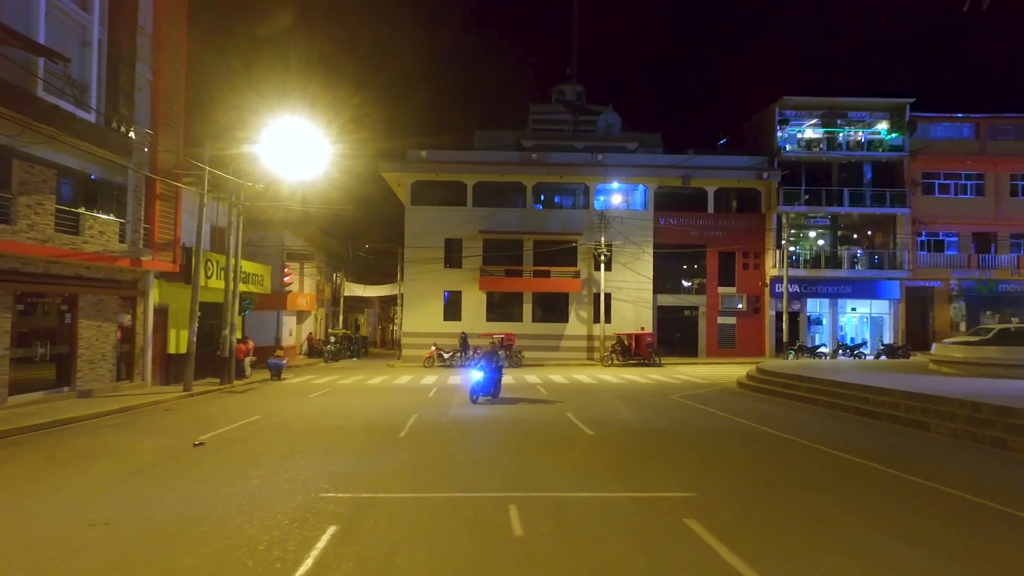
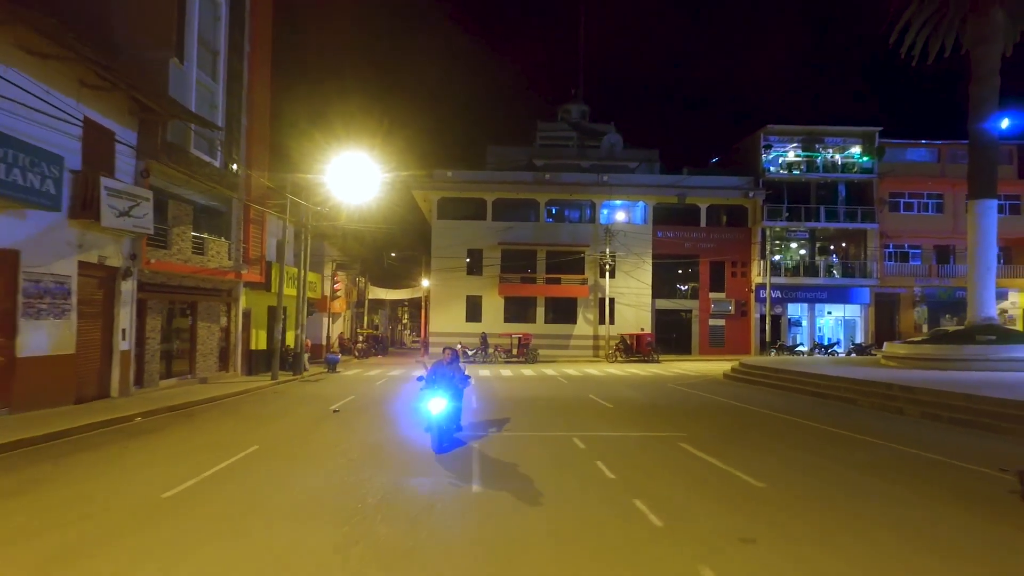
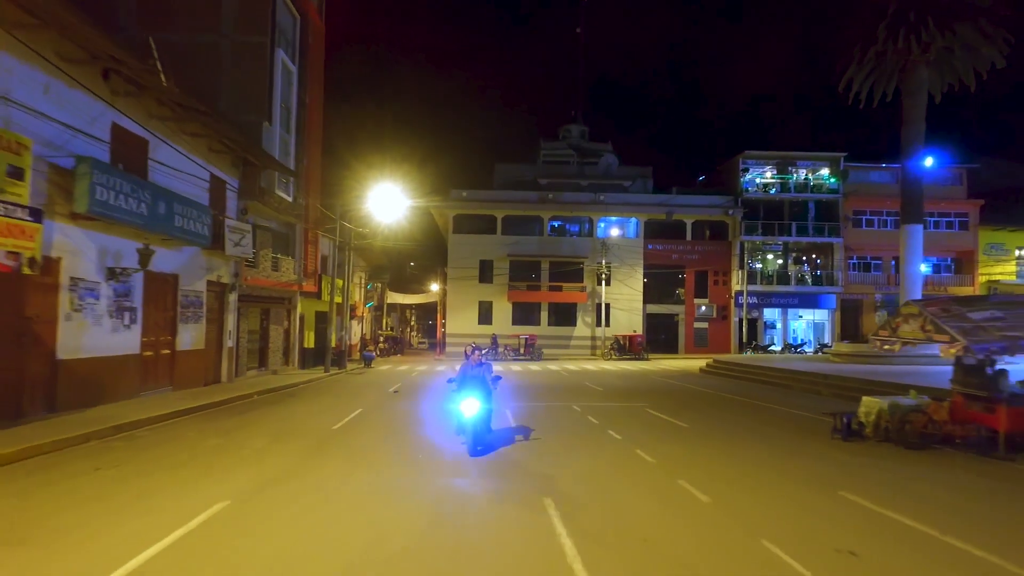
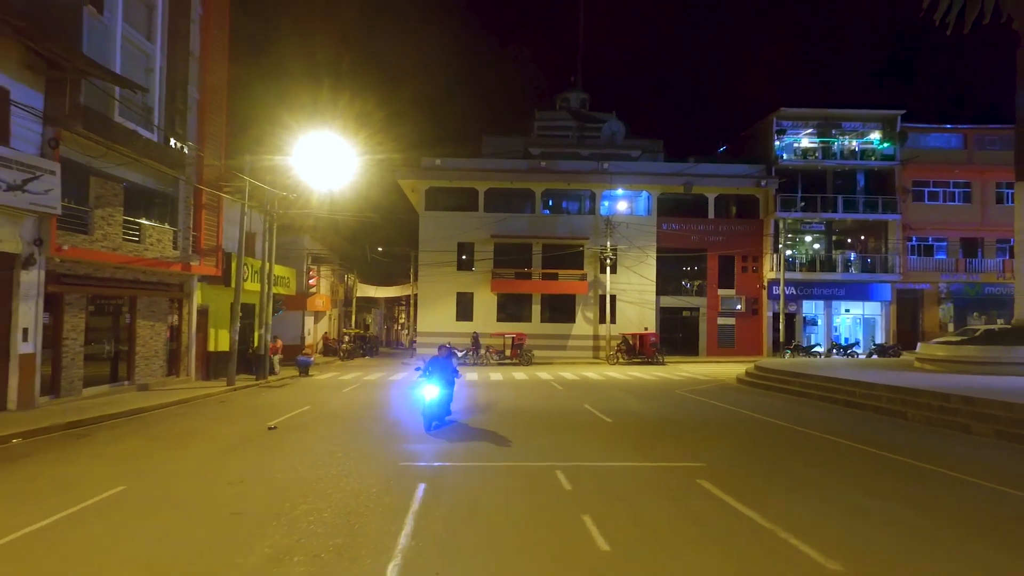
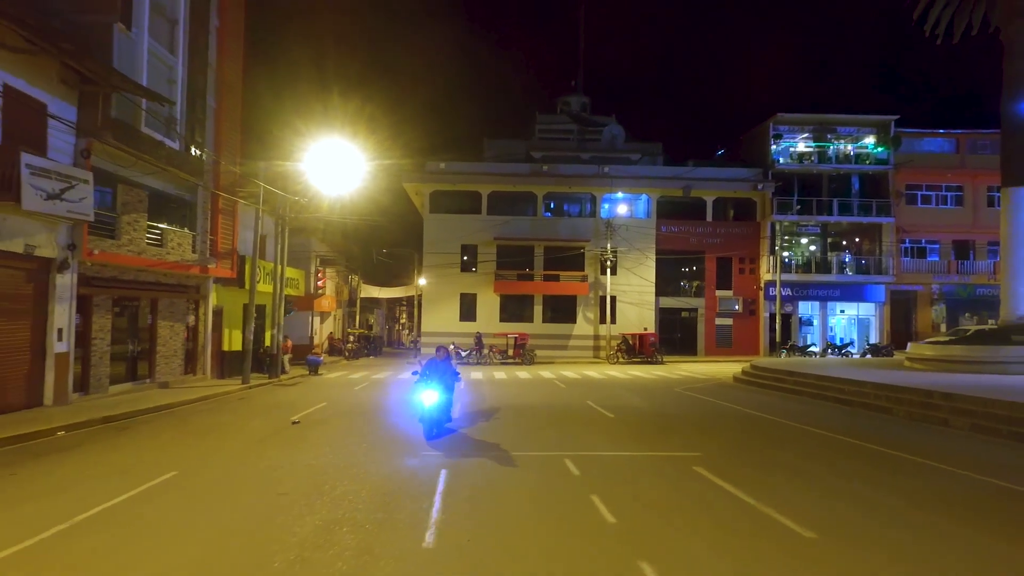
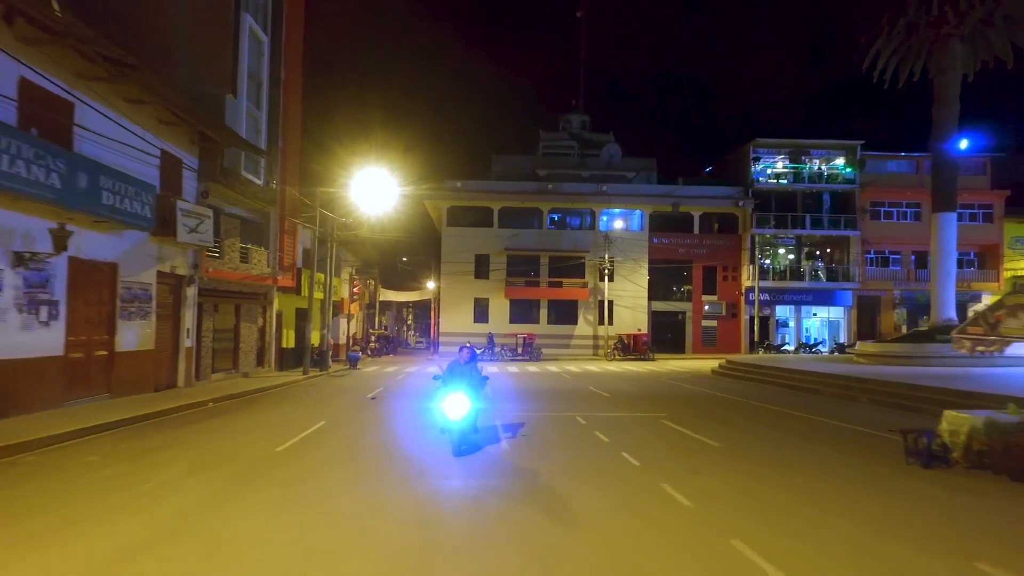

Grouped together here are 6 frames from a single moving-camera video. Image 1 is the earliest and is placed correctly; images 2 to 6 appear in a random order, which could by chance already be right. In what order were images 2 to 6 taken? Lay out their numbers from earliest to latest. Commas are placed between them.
4, 5, 2, 6, 3
